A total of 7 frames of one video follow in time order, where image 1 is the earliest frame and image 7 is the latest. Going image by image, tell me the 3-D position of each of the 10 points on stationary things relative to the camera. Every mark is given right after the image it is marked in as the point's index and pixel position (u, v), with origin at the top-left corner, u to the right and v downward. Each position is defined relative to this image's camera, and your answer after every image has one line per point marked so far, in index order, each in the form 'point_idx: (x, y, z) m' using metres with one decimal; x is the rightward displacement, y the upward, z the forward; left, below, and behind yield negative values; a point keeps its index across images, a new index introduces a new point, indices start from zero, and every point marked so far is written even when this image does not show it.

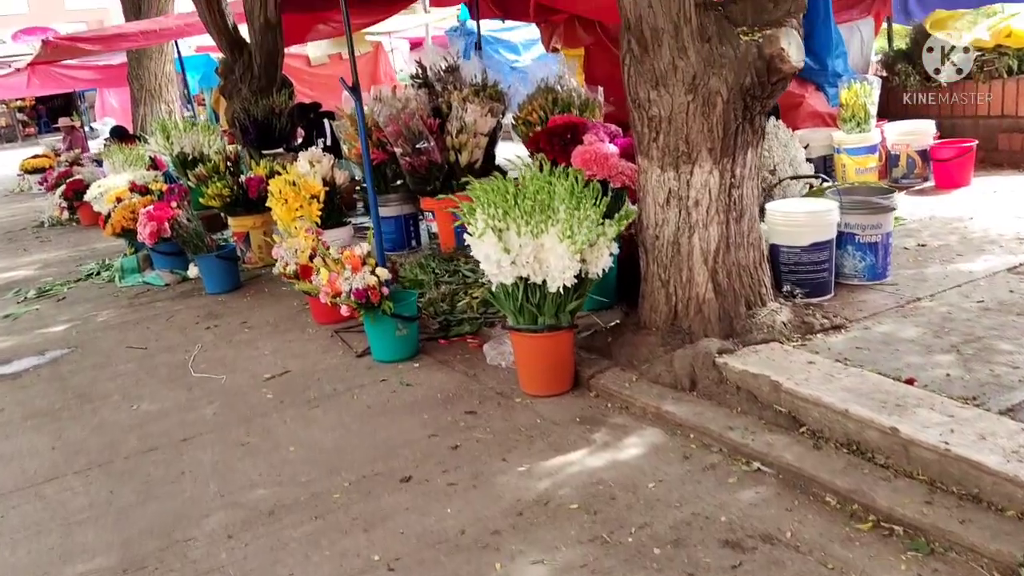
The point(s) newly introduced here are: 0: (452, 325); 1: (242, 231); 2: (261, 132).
0: (-0.3, -0.2, +4.1) m
1: (-1.9, +0.4, +6.1) m
2: (-2.1, +1.3, +7.3) m
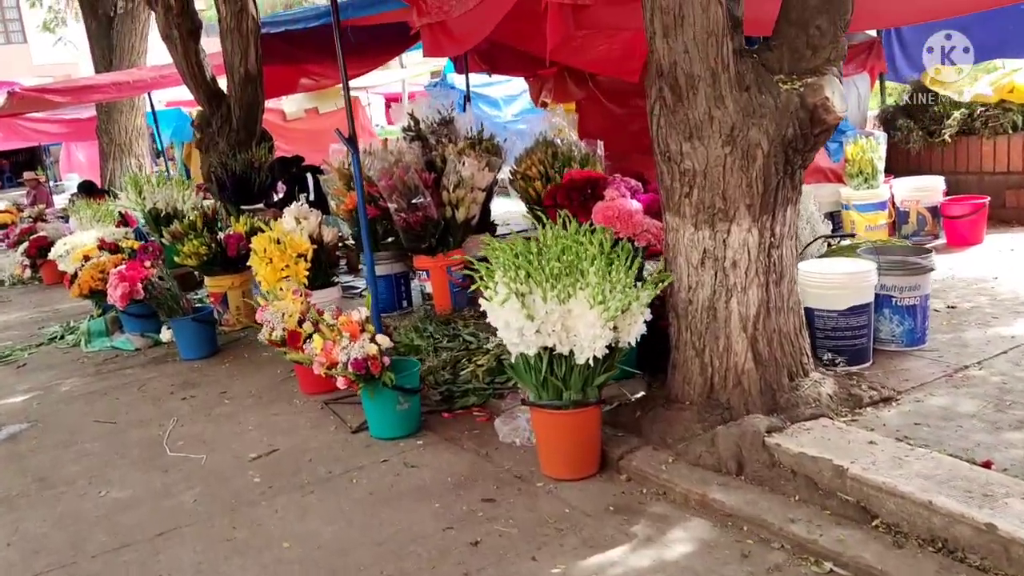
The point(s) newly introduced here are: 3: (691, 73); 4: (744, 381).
0: (-0.2, -0.5, +3.7) m
1: (-1.9, 0.0, +5.7) m
2: (-2.2, +0.8, +7.0) m
3: (+0.6, +0.7, +2.8) m
4: (+0.8, -0.3, +2.9) m
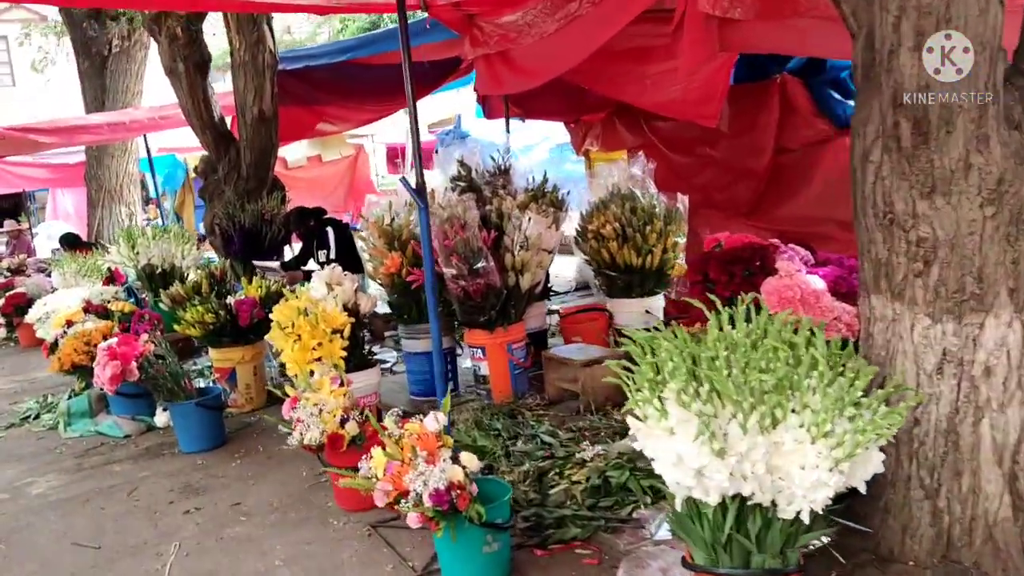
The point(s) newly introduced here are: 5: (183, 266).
0: (+0.1, -0.8, +2.8) m
1: (-1.6, -0.4, +4.8) m
2: (-1.8, +0.3, +6.1) m
3: (+1.0, +0.4, +2.0) m
4: (+1.2, -0.6, +2.1) m
5: (-2.4, +0.2, +6.4) m
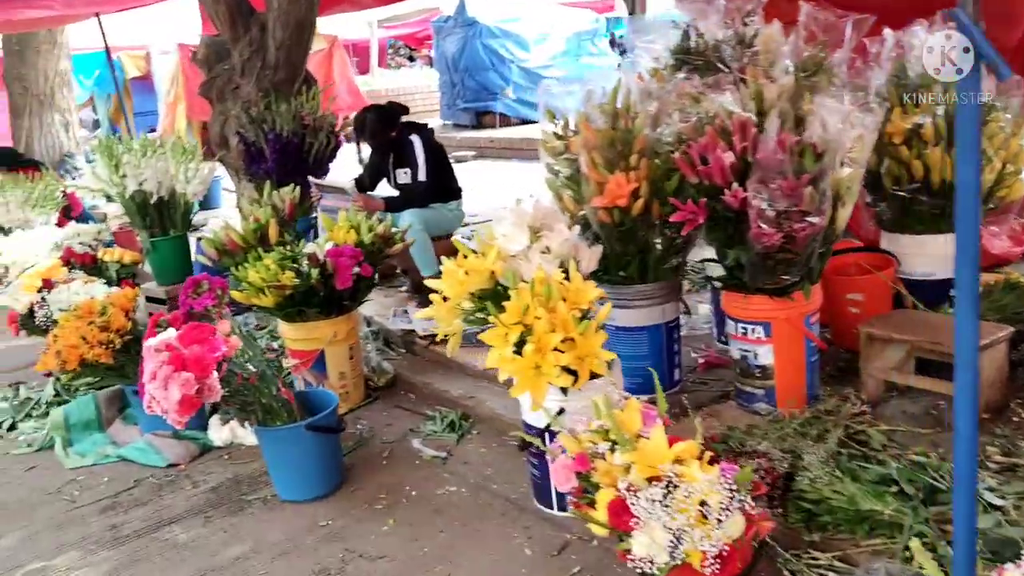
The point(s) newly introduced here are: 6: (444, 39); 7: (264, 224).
0: (+1.1, -0.7, +1.4) m
1: (-0.7, -0.2, +3.2) m
2: (-1.1, +0.6, +4.4) m
3: (+2.0, +0.4, +0.5) m
4: (+2.2, -0.6, +0.7) m
5: (-1.7, +0.5, +4.7) m
6: (-0.8, +3.0, +10.5) m
7: (-0.9, +0.2, +3.2) m
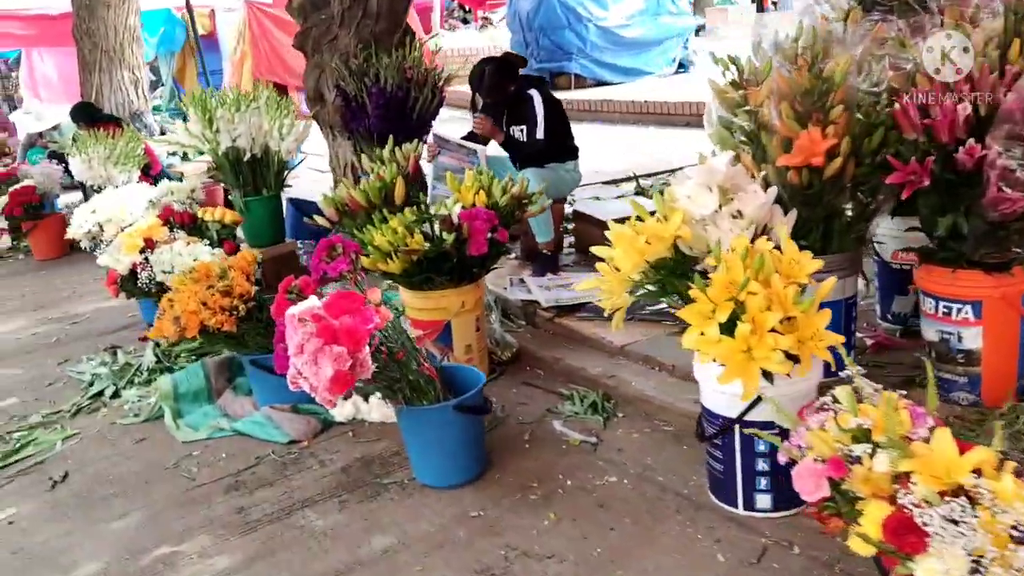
0: (+1.5, -0.7, +1.1) m
1: (-0.3, -0.1, +2.9) m
2: (-0.6, +0.8, +4.1) m
3: (+2.4, +0.4, +0.1) m
4: (+2.6, -0.6, +0.4) m
5: (-1.2, +0.7, +4.4) m
6: (+0.1, +3.4, +10.2) m
7: (-0.4, +0.4, +2.9) m
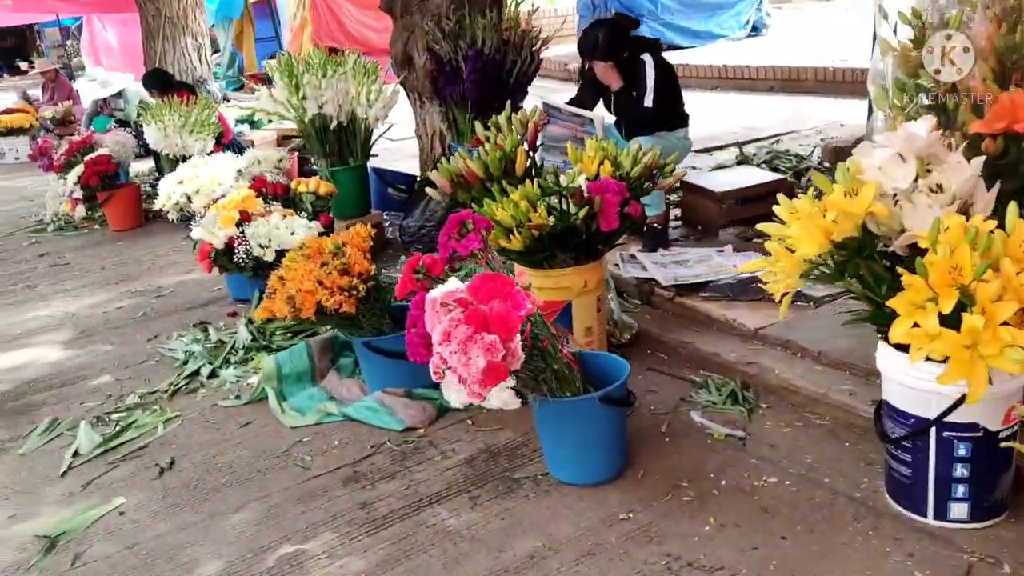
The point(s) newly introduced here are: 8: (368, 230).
0: (+1.8, -0.7, +0.8) m
1: (+0.1, 0.0, +2.7) m
2: (-0.1, +0.9, +3.9) m
3: (+2.6, +0.3, -0.2) m
4: (+2.9, -0.6, 0.0) m
5: (-0.7, +0.8, +4.2) m
6: (+0.8, +3.7, +9.8) m
7: (0.0, +0.4, +2.7) m
8: (-0.4, +0.2, +2.6) m
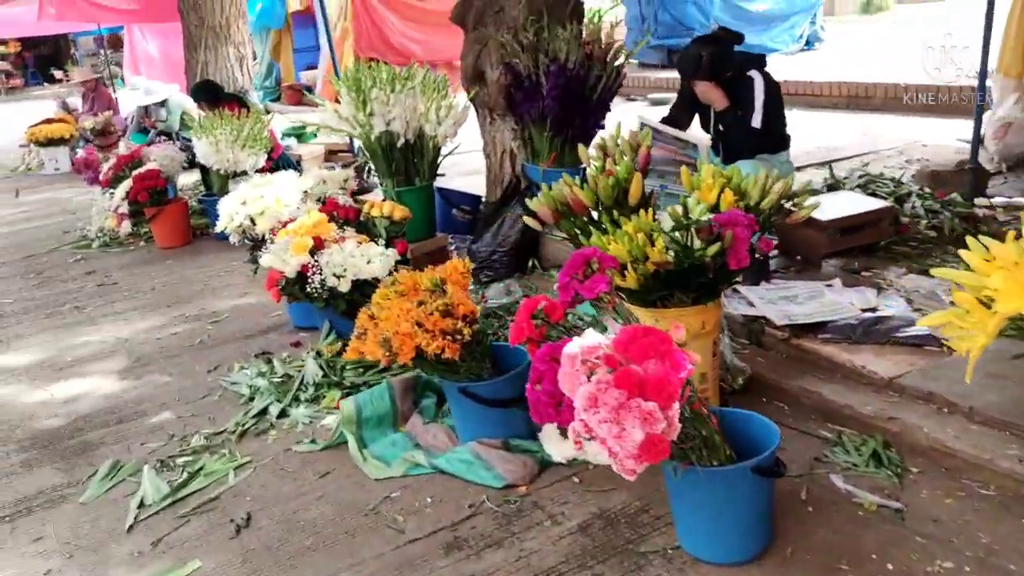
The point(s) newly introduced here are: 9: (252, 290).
0: (+2.1, -0.8, +0.5) m
1: (+0.5, -0.2, +2.5) m
2: (+0.2, +0.8, +3.7) m
3: (+2.9, +0.2, -0.6) m
4: (+3.1, -0.8, -0.3) m
5: (-0.4, +0.7, +4.0) m
6: (+1.4, +3.5, +9.6) m
7: (+0.3, +0.3, +2.5) m
8: (-0.1, +0.1, +2.4) m
9: (-1.3, 0.0, +4.4) m
